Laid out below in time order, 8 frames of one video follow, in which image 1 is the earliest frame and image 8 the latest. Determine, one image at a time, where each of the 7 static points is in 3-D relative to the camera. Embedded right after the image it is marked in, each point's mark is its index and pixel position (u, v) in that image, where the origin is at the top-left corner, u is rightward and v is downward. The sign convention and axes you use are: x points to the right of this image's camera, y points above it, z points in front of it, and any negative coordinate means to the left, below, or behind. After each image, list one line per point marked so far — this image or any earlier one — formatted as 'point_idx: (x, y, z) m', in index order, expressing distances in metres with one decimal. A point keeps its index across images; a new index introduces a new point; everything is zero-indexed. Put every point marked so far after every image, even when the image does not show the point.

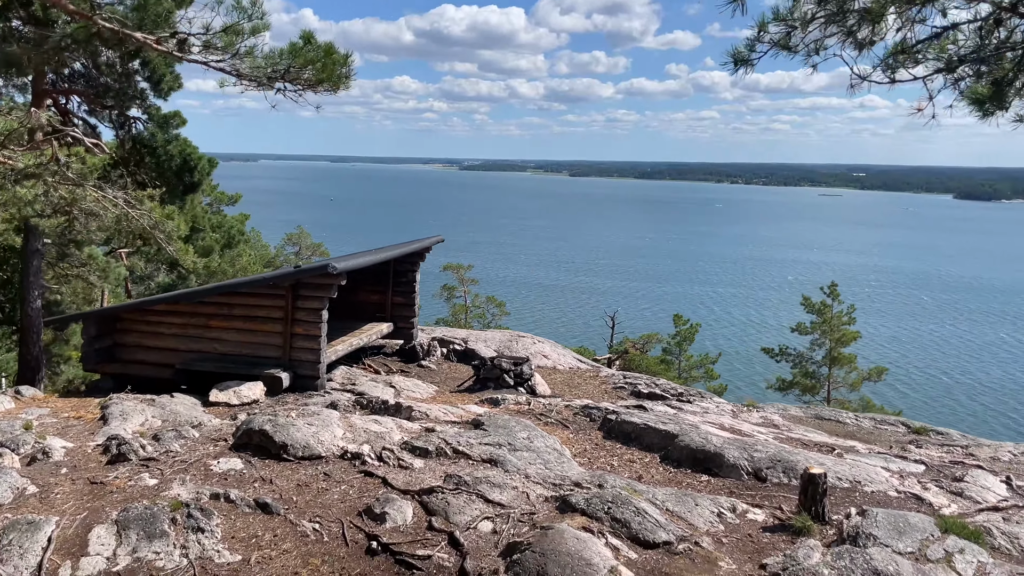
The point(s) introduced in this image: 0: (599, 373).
0: (+1.2, -1.1, +10.9) m
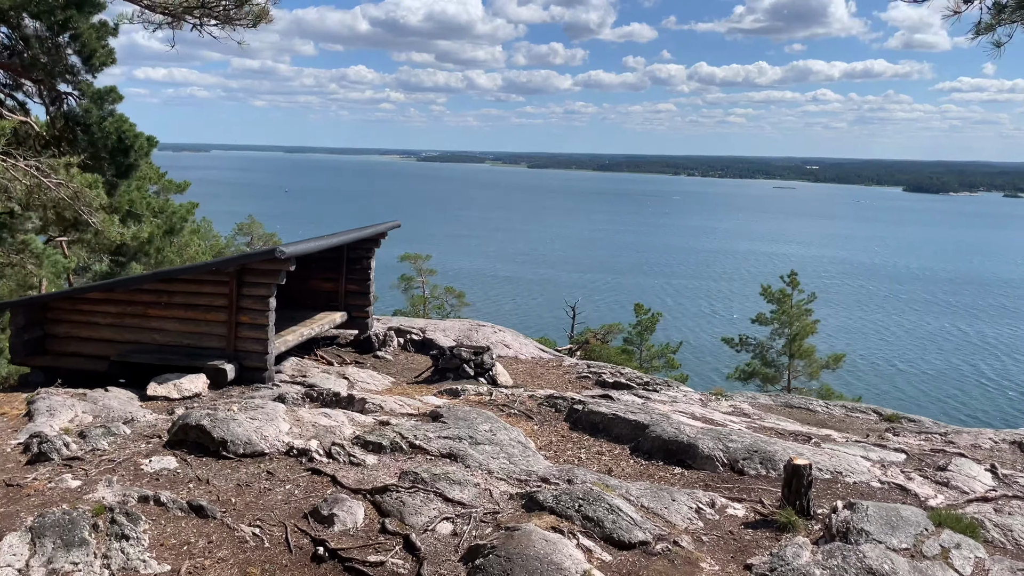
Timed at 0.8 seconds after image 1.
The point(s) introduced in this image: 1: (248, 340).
0: (+0.7, -1.0, +10.6) m
1: (-2.8, -0.6, +8.7) m
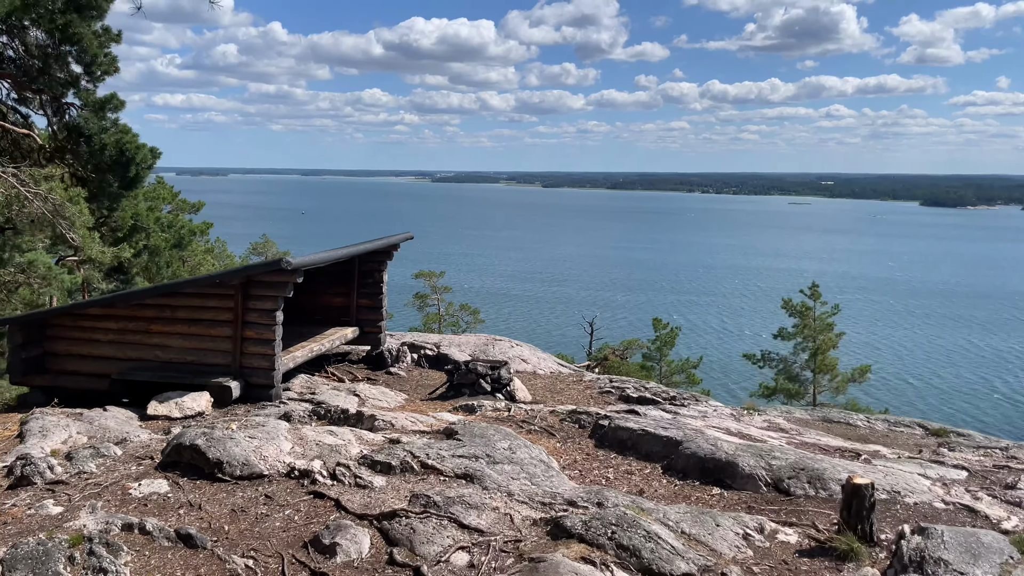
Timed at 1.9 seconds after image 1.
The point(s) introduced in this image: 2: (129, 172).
0: (+0.9, -1.1, +10.1) m
1: (-2.6, -0.7, +8.3) m
2: (-4.9, +1.6, +10.5) m
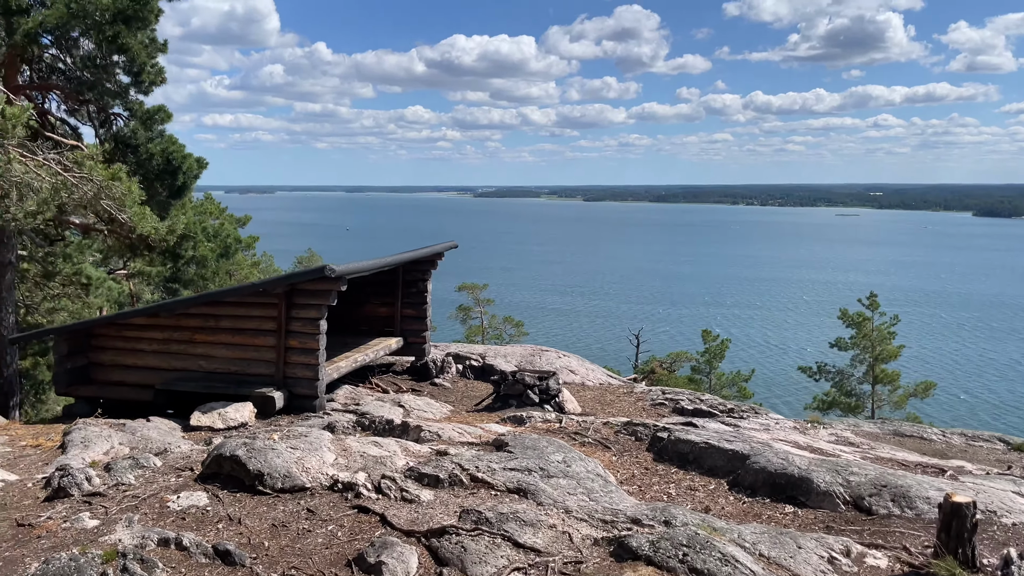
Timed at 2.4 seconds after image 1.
0: (+1.5, -1.2, +9.7) m
1: (-2.1, -0.8, +8.1) m
2: (-4.3, +1.4, +10.4) m
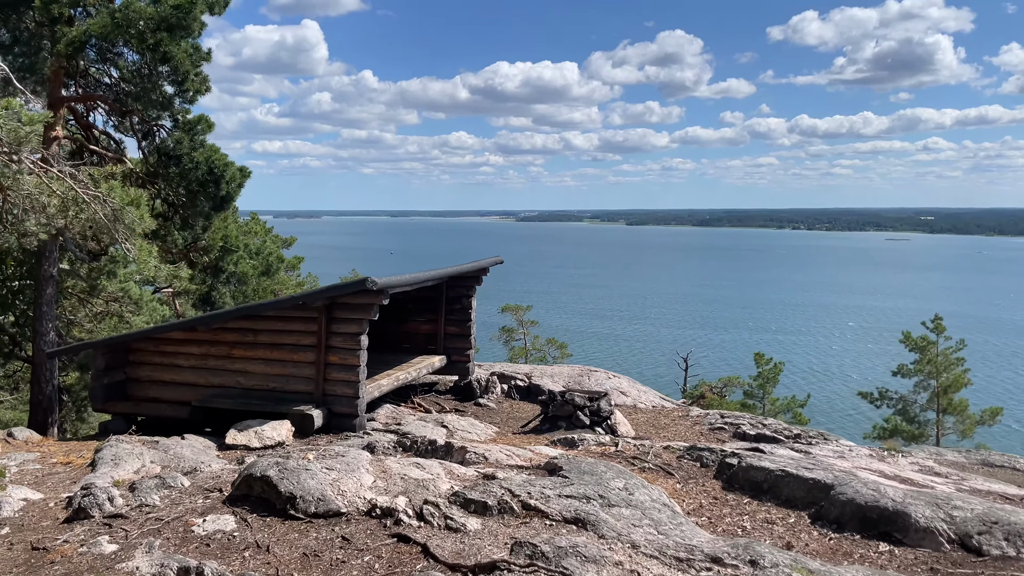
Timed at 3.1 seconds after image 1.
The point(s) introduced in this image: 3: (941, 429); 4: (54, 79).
0: (+2.0, -1.4, +9.2) m
1: (-1.7, -0.9, +7.8) m
2: (-3.7, +1.2, +10.3) m
3: (+9.9, -3.2, +18.8) m
4: (-5.1, +2.3, +9.0) m
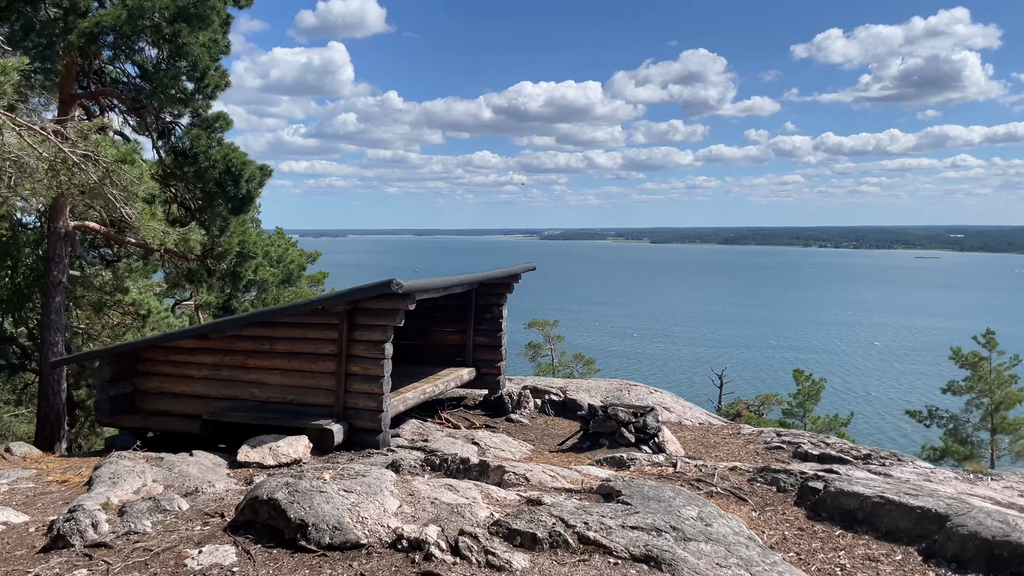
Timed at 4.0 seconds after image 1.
0: (+2.4, -1.5, +8.4) m
1: (-1.3, -0.9, +7.1) m
2: (-3.3, +1.1, +9.7) m
3: (+10.5, -3.5, +17.8) m
4: (-4.7, +2.3, +8.5) m
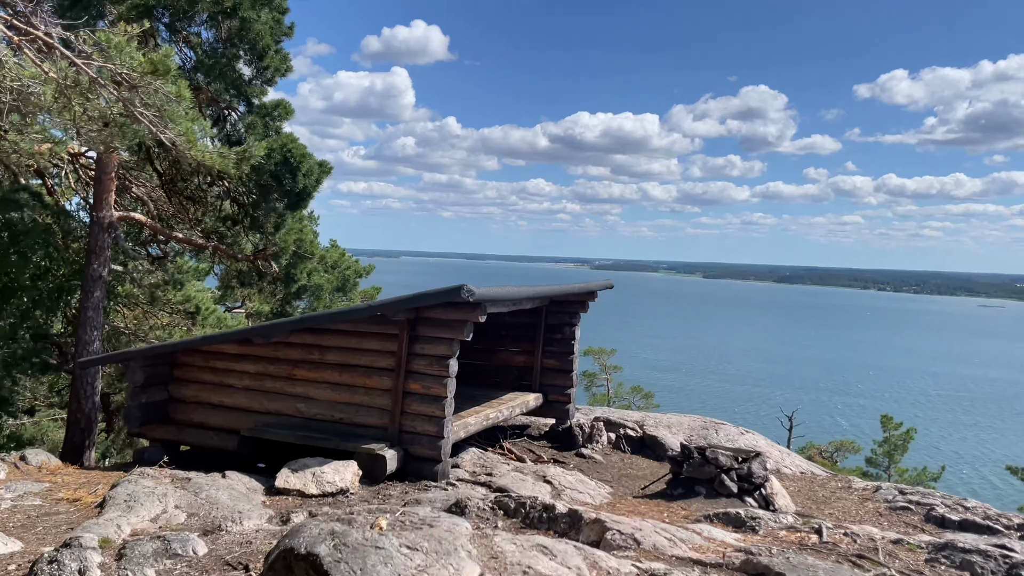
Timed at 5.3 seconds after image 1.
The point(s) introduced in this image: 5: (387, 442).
0: (+3.0, -1.7, +7.3) m
1: (-0.7, -1.0, +6.2) m
2: (-2.4, +1.1, +9.0) m
3: (+11.6, -4.5, +16.0) m
4: (-3.8, +2.3, +7.9) m
5: (-1.0, -1.2, +6.2) m
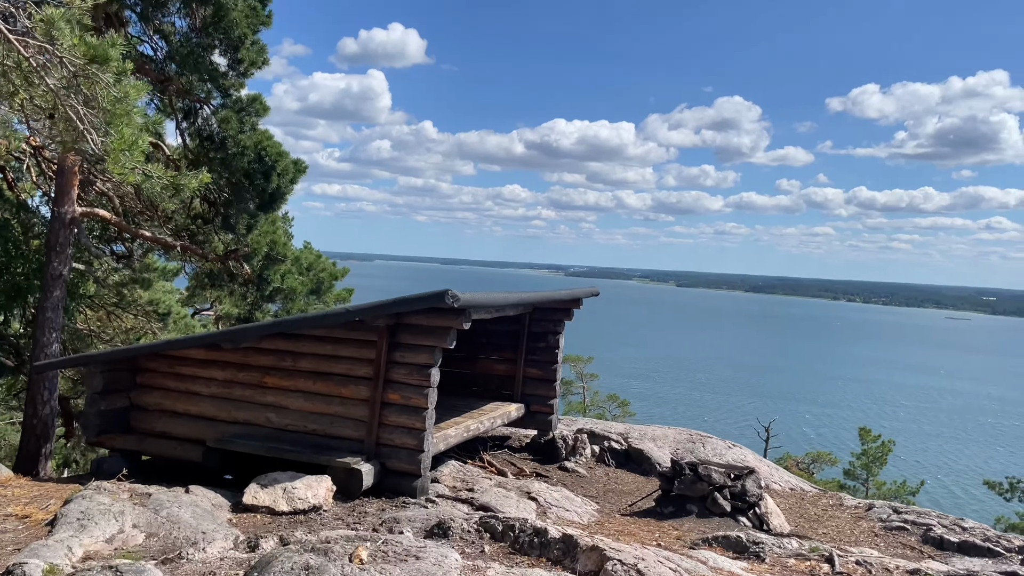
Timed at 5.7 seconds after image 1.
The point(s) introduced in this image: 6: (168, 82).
0: (+2.9, -1.8, +7.0) m
1: (-0.8, -1.0, +5.9) m
2: (-2.6, +1.1, +8.6) m
3: (+11.1, -4.8, +16.0) m
4: (-3.9, +2.3, +7.5) m
5: (-1.1, -1.2, +5.9) m
6: (-3.5, +2.0, +8.2) m
